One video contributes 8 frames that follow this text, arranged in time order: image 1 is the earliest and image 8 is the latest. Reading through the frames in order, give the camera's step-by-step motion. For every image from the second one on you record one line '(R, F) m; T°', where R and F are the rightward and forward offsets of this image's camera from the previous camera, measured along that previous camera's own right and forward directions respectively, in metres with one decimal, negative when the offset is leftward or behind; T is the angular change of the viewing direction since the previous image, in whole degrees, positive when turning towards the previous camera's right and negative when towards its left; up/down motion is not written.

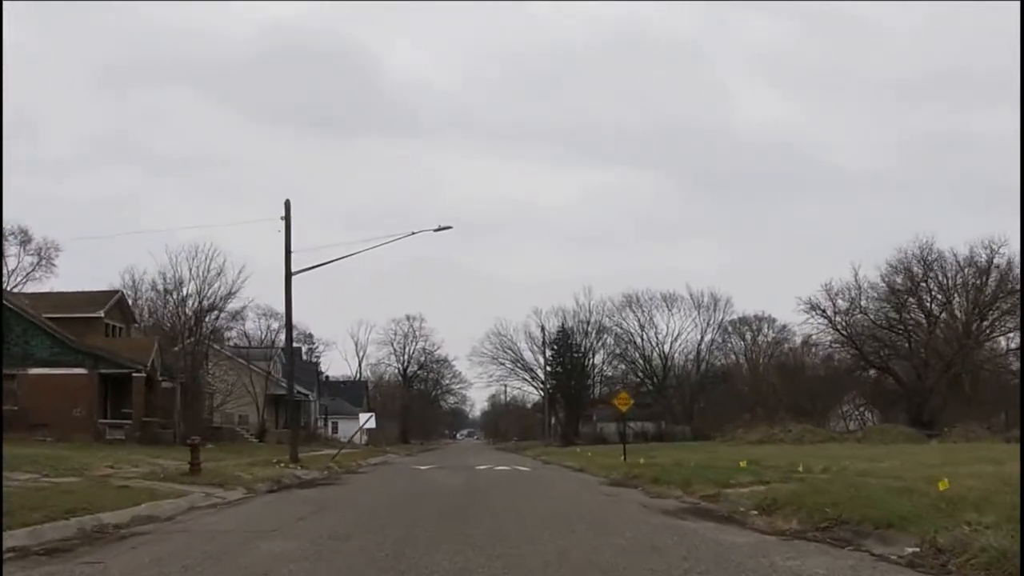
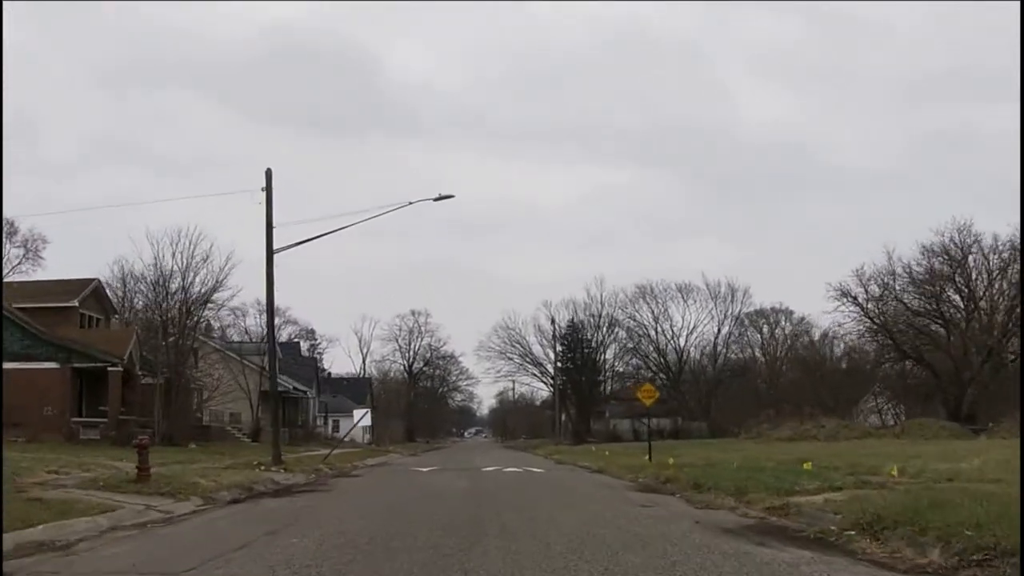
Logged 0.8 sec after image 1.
(-0.1, +3.6) m; 0°
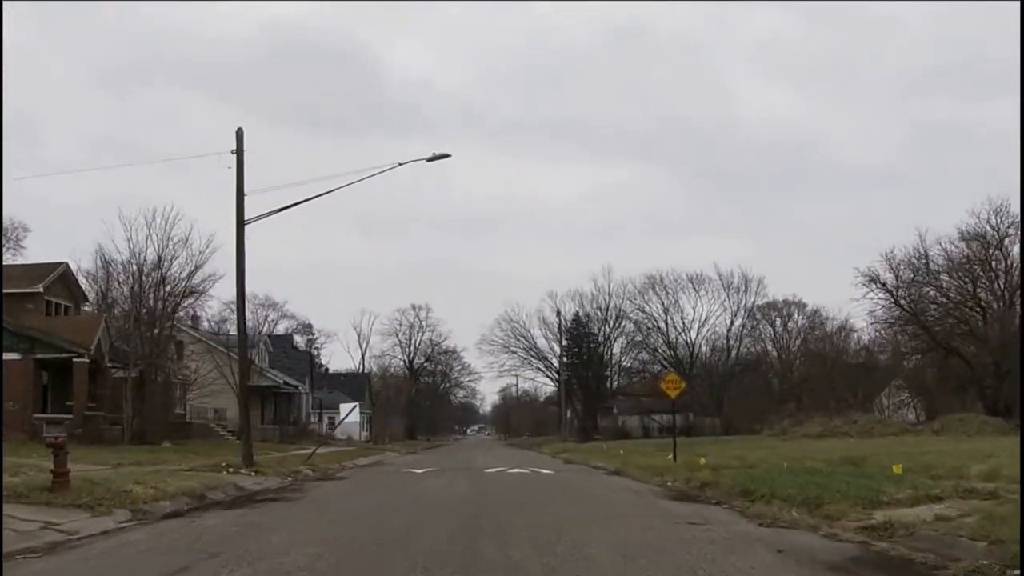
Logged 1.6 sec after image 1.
(-0.1, +3.5) m; 0°
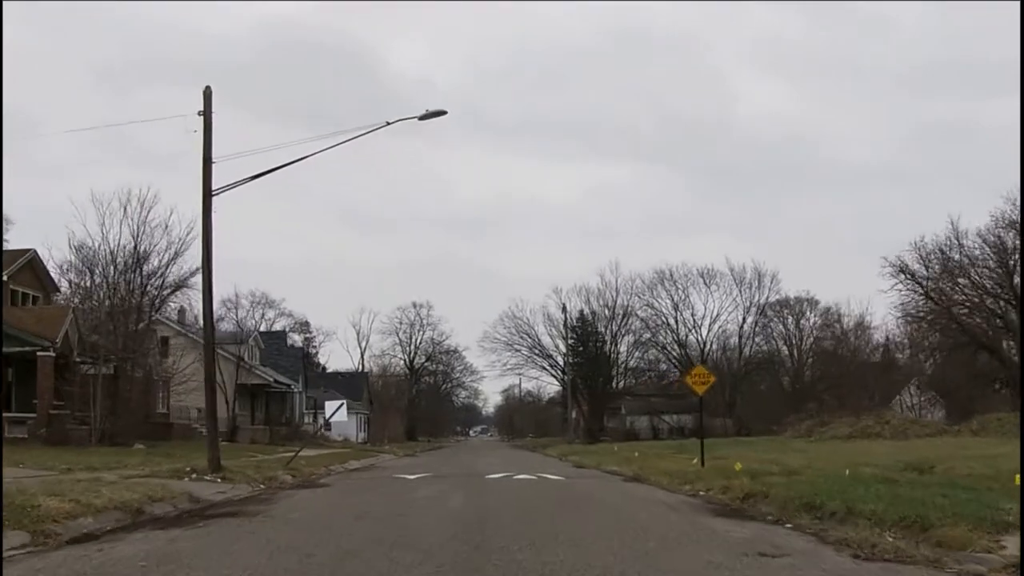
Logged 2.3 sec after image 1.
(-0.1, +3.0) m; 0°
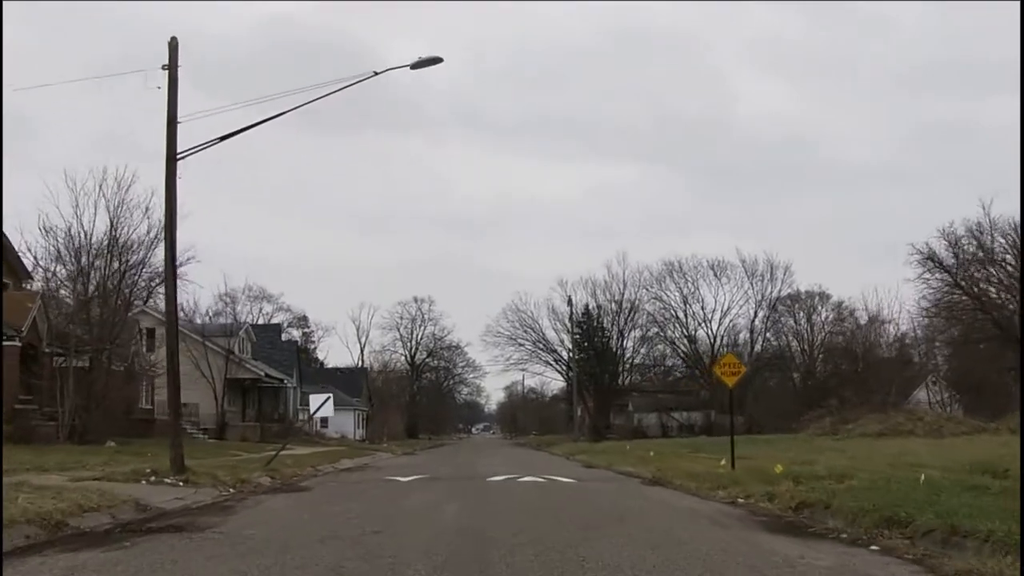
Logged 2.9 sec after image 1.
(-0.1, +2.6) m; 0°
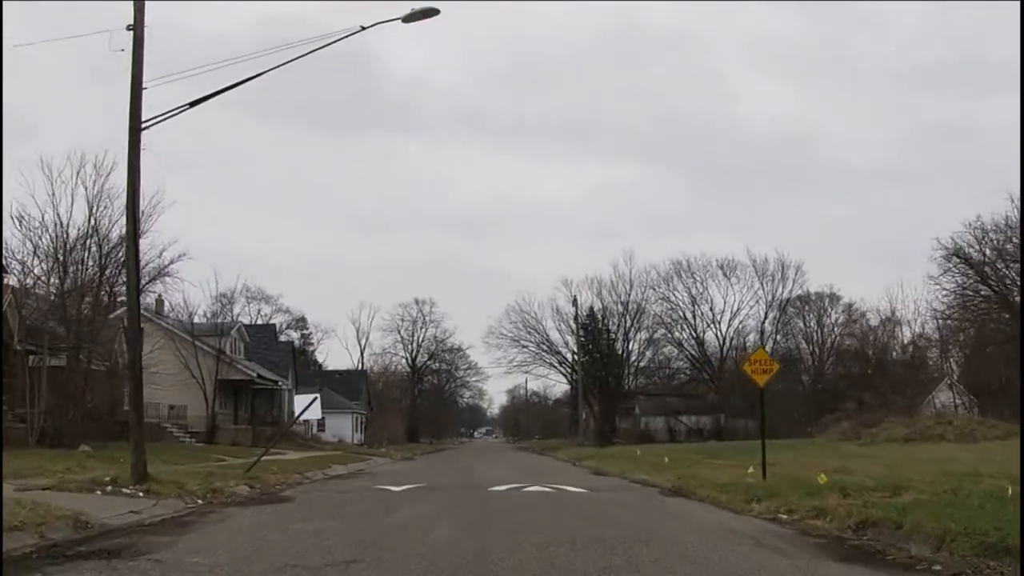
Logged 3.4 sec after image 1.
(0.0, +2.1) m; 0°
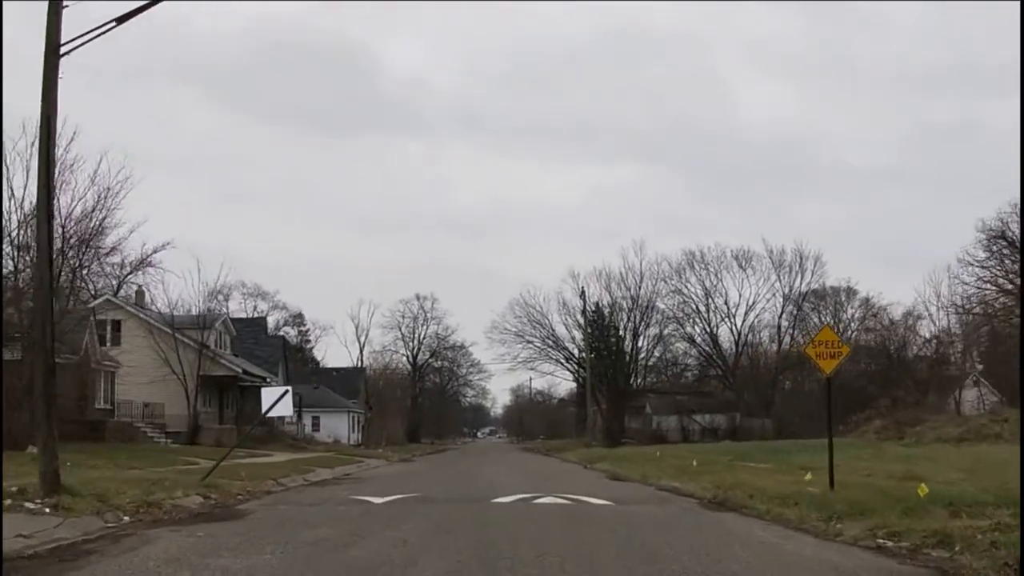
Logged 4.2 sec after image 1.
(-0.1, +3.3) m; 0°
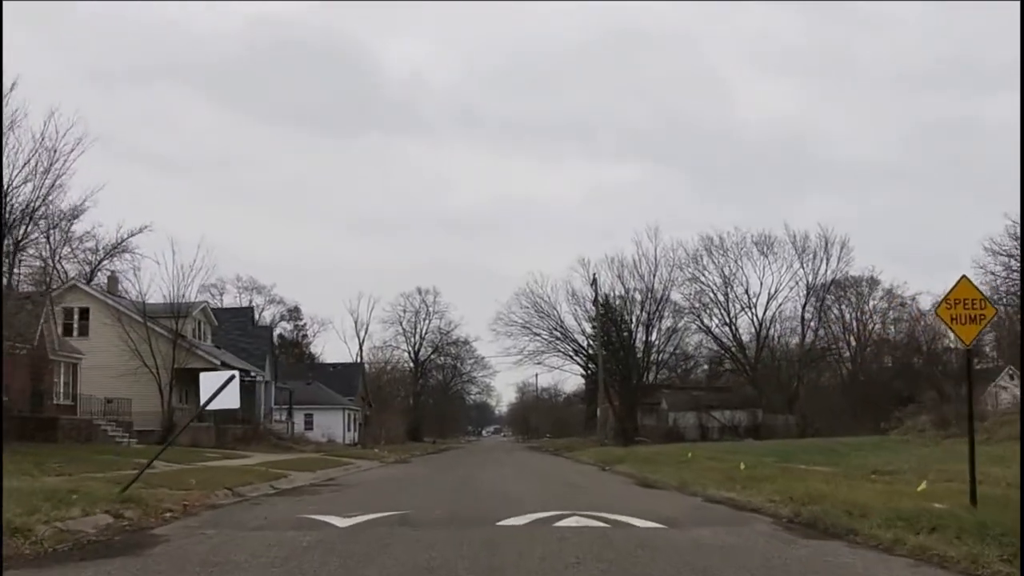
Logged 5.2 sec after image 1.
(-0.1, +4.1) m; 0°
